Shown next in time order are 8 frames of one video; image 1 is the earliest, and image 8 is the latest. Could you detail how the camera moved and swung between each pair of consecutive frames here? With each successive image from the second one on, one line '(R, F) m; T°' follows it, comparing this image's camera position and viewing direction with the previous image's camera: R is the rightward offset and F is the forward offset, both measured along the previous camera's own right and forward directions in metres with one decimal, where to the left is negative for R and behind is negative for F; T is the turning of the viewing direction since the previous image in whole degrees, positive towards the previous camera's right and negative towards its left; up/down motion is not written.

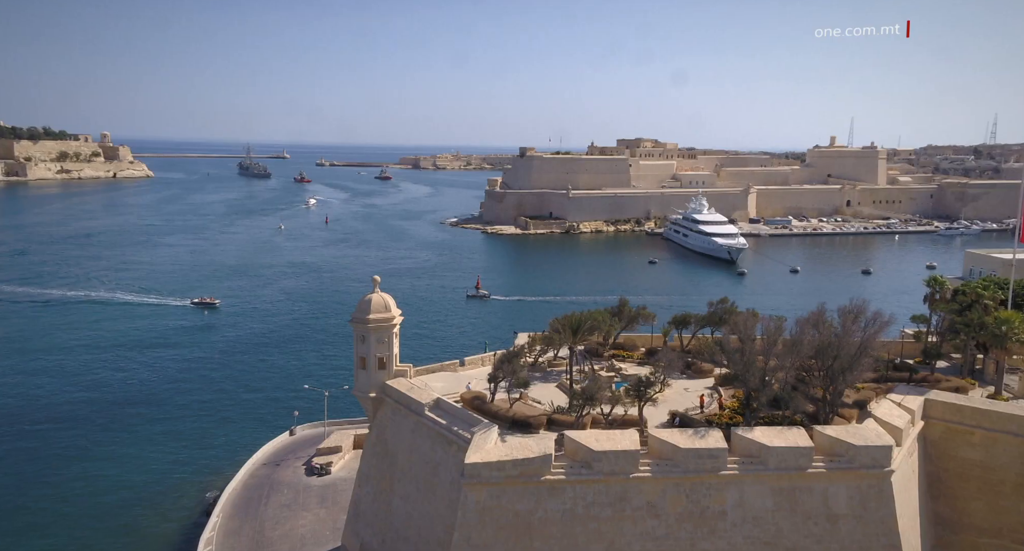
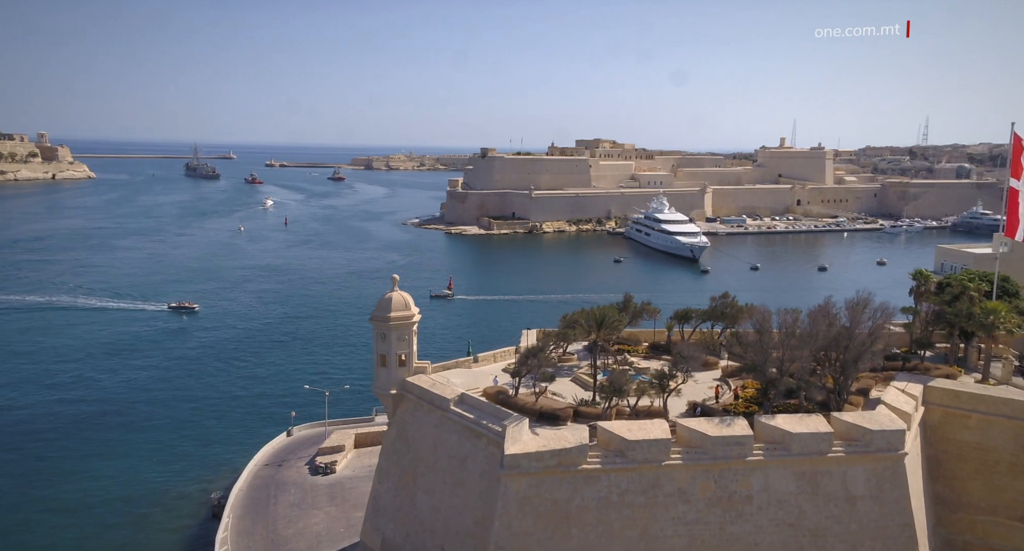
(-0.6, -0.1) m; +3°
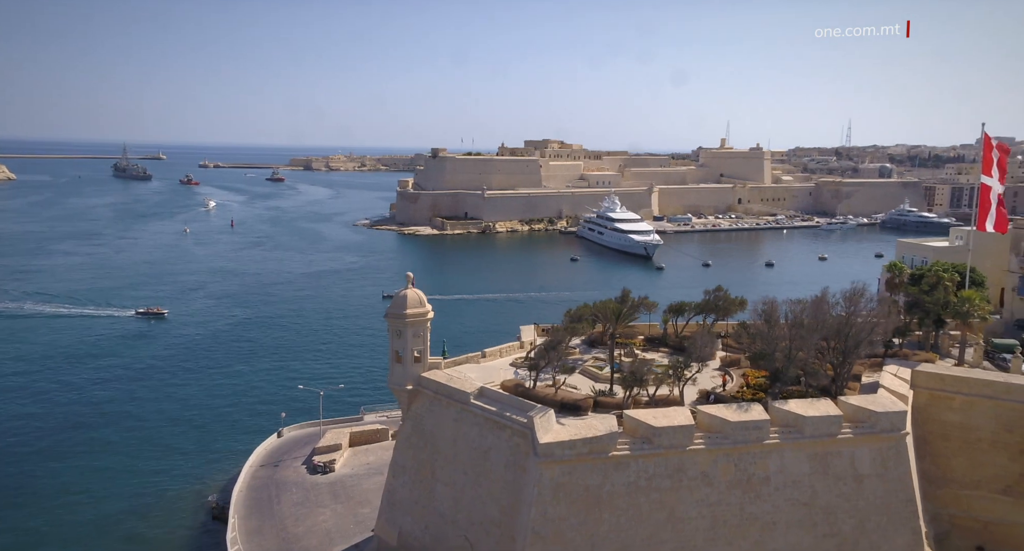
(-0.6, -0.2) m; +4°
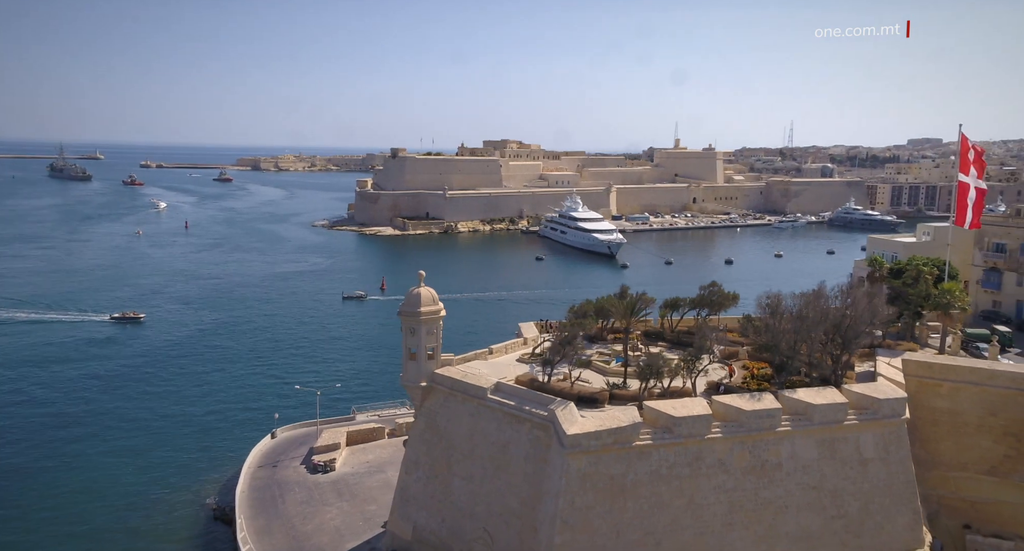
(-0.5, -0.1) m; +3°
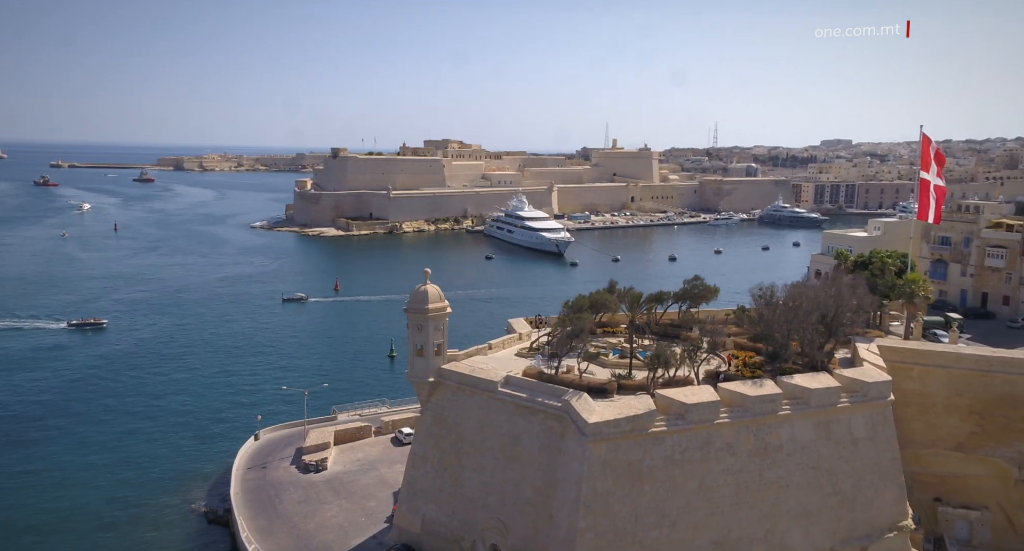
(-0.7, -0.2) m; +4°
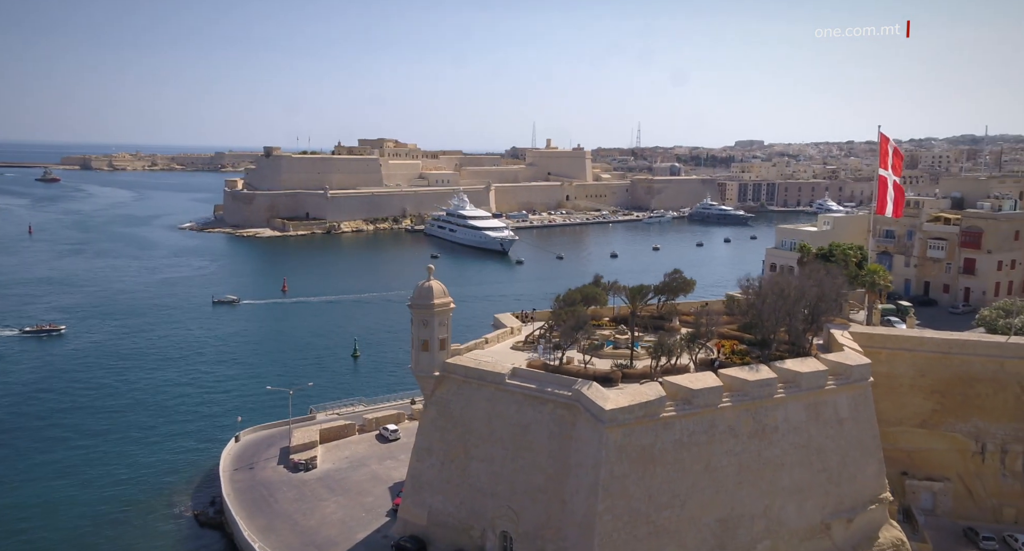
(-0.7, -0.2) m; +5°
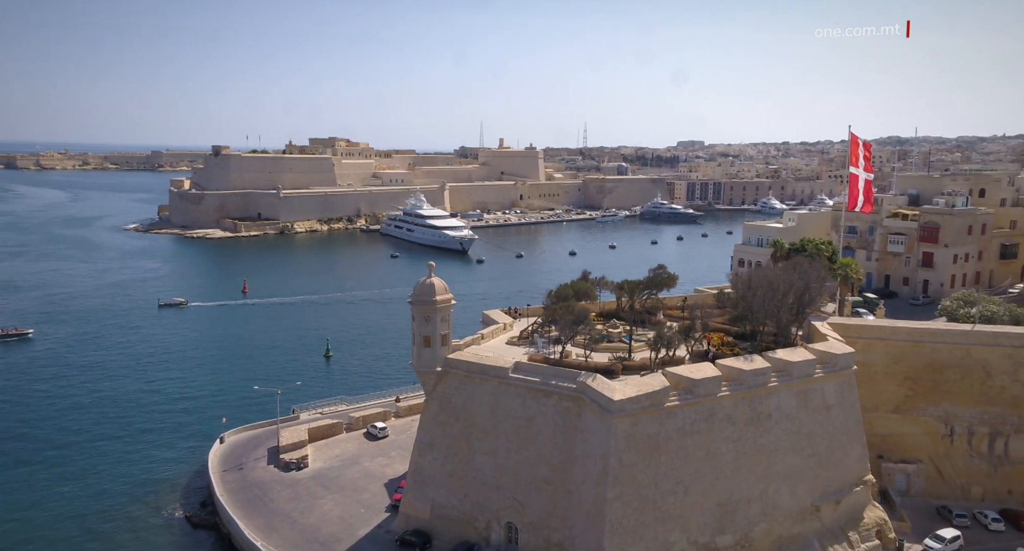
(-0.5, -0.1) m; +3°
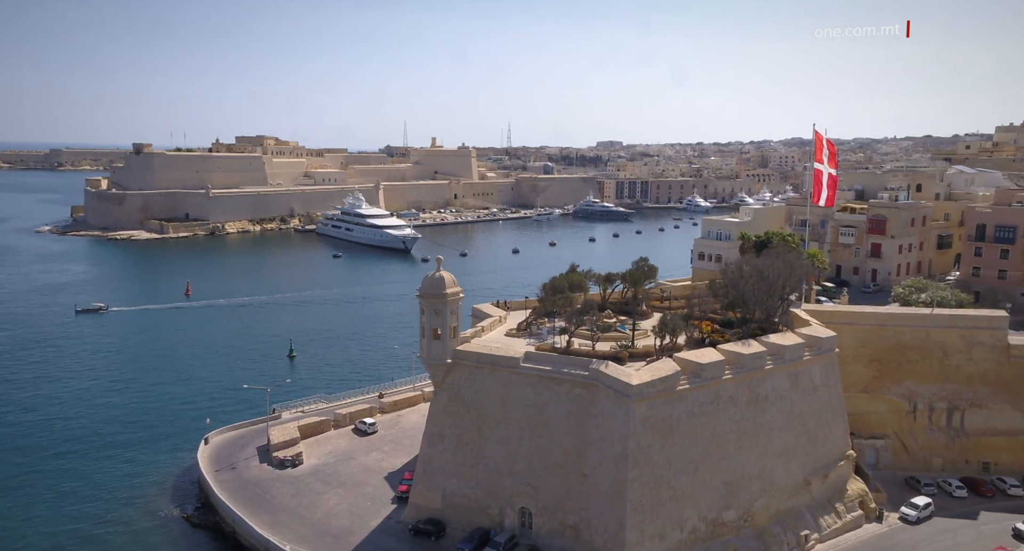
(-0.8, -0.2) m; +5°
